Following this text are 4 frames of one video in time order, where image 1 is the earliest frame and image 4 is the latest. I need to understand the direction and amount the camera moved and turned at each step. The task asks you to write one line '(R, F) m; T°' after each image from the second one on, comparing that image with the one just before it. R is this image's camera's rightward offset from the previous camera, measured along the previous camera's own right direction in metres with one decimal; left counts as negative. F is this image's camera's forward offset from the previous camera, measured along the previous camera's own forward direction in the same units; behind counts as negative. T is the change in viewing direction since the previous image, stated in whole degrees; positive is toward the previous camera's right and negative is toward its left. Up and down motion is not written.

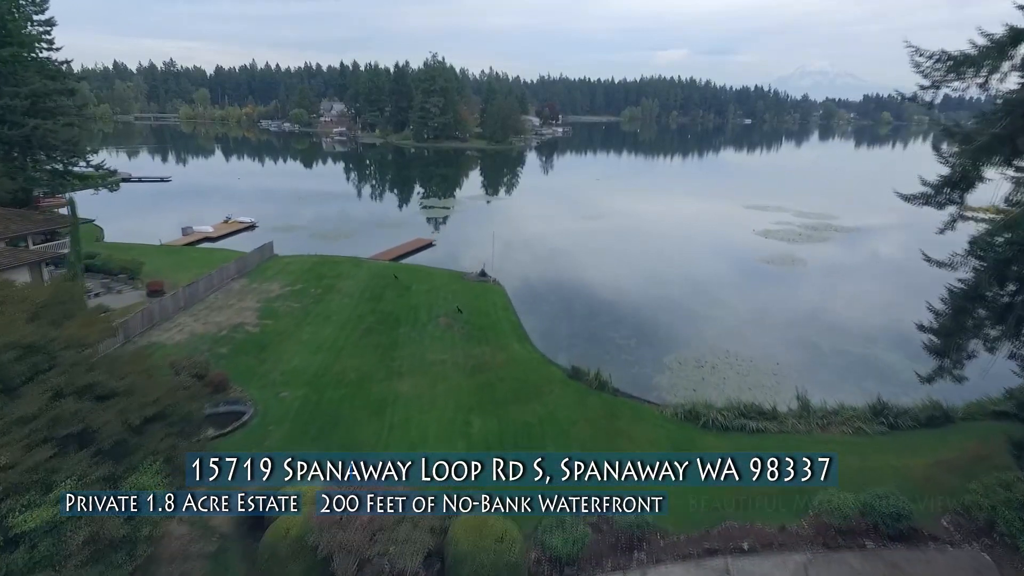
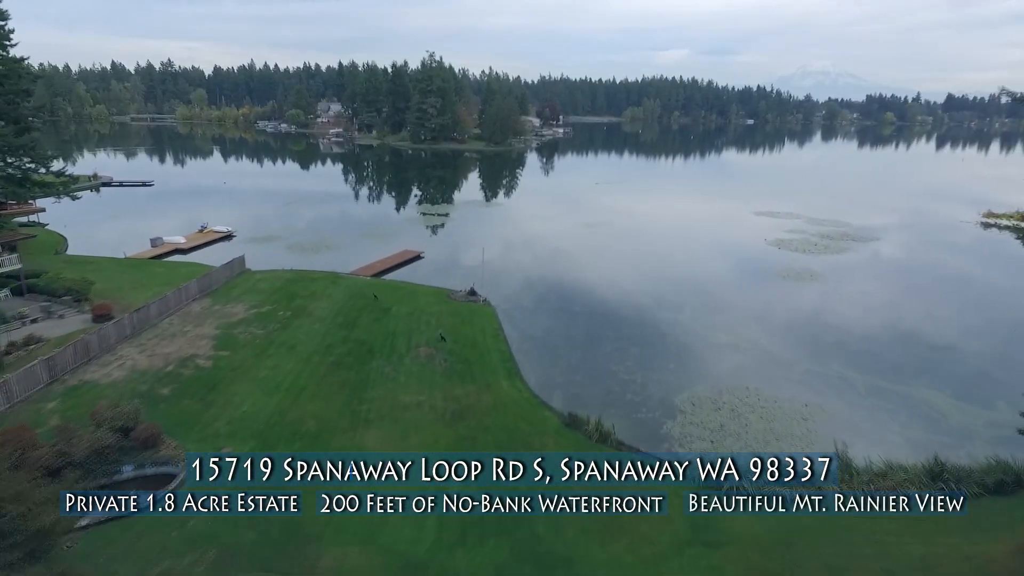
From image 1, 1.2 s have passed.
(+0.2, +1.3) m; 0°
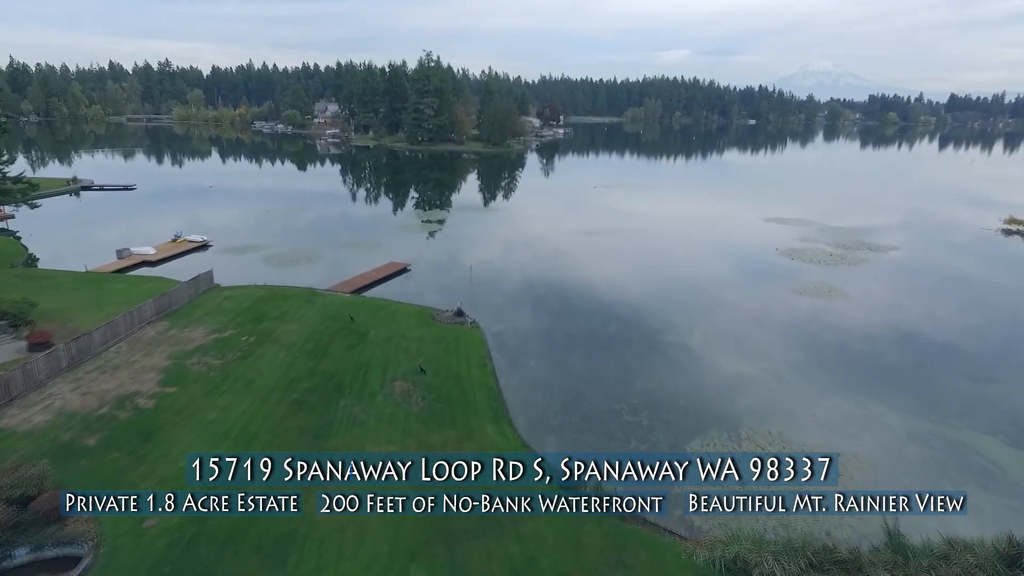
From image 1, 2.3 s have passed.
(+0.2, +1.1) m; 0°
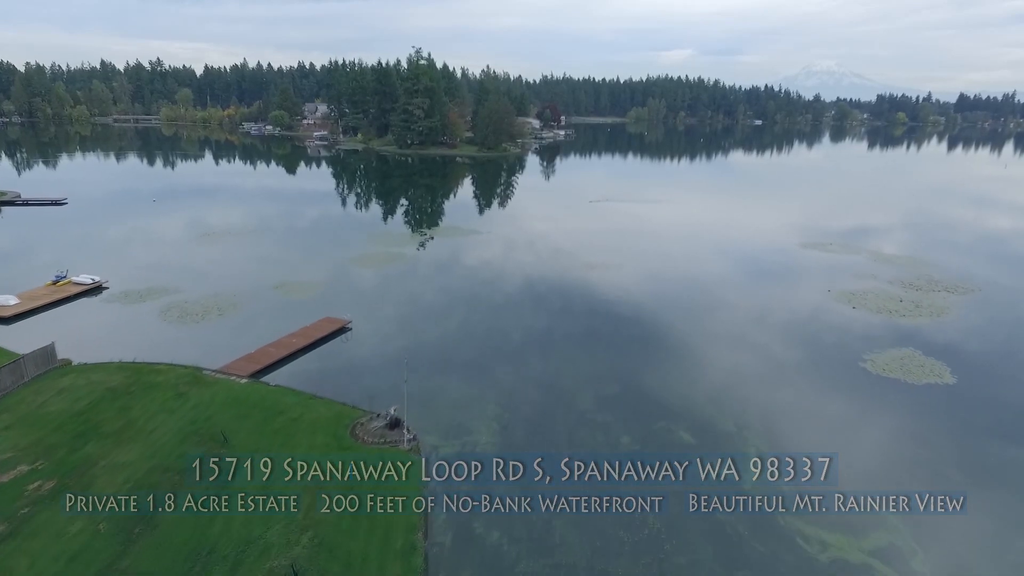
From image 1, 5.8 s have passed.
(+0.5, +3.7) m; 0°
